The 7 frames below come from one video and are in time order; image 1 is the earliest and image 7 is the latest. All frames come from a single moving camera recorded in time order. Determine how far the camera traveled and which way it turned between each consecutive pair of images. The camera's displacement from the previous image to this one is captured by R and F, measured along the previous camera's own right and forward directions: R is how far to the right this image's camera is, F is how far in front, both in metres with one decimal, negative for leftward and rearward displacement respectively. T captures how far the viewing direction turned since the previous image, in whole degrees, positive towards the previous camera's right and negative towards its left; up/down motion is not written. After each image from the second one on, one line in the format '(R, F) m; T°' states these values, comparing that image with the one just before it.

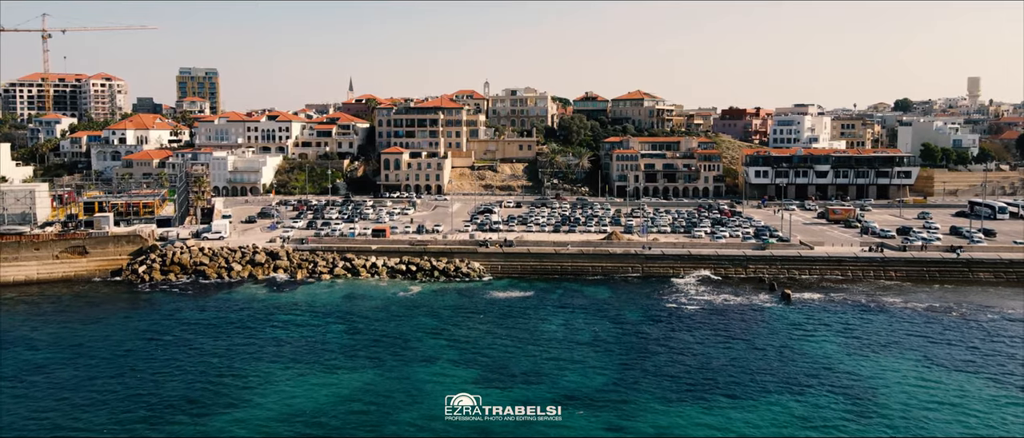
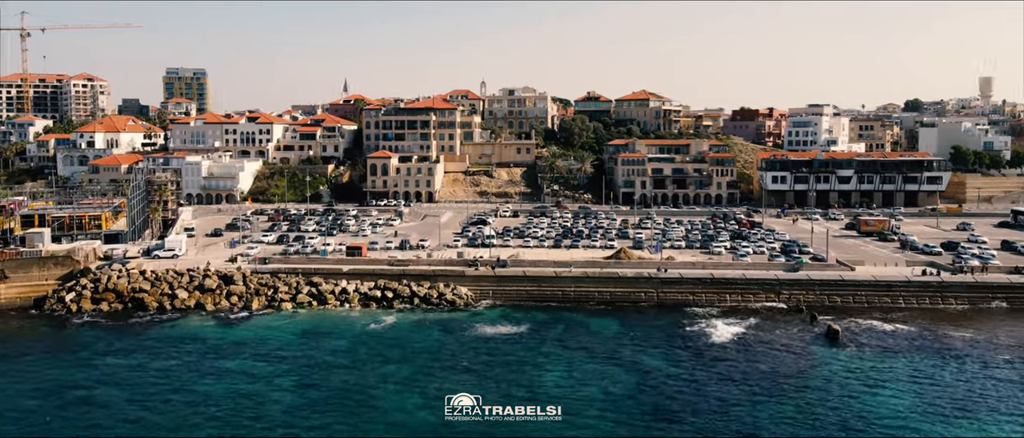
(+0.6, +10.3) m; 0°
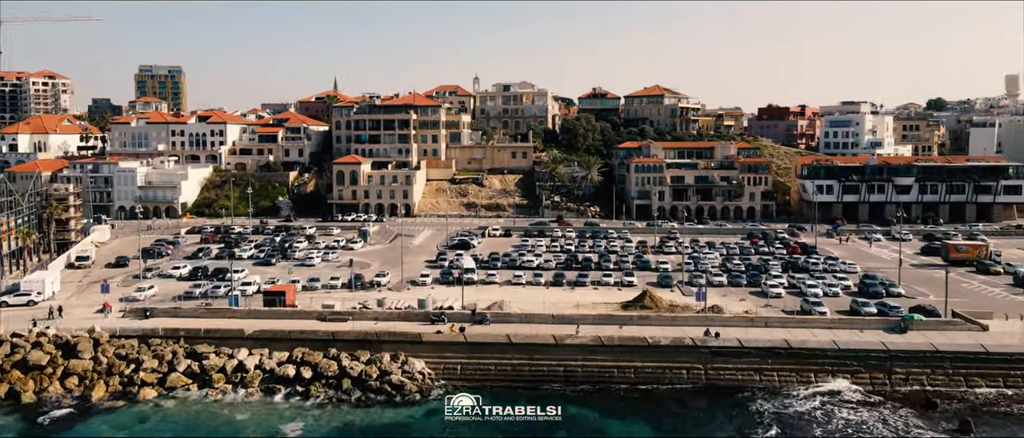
(+1.4, +20.2) m; 0°
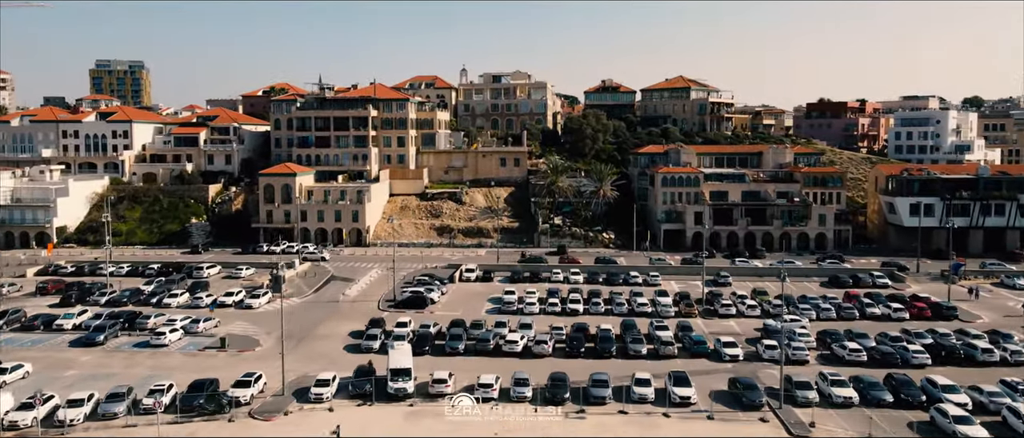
(+2.1, +27.2) m; 0°
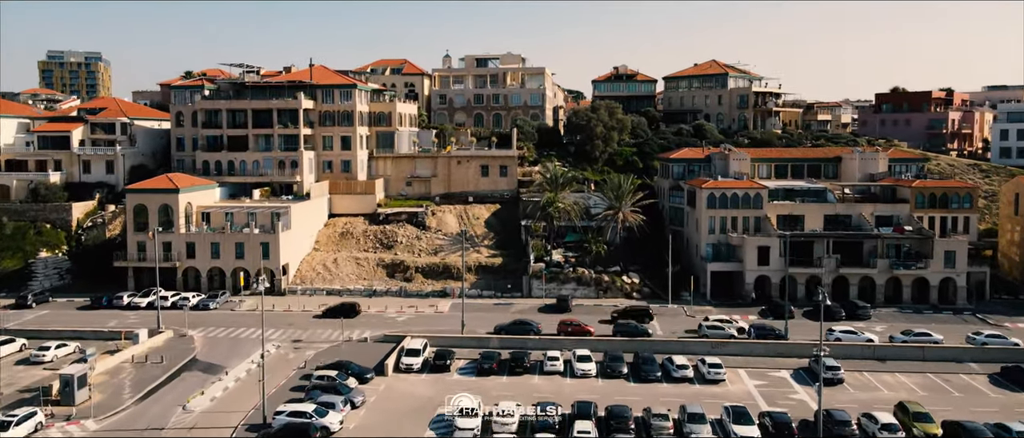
(+2.0, +25.1) m; 0°
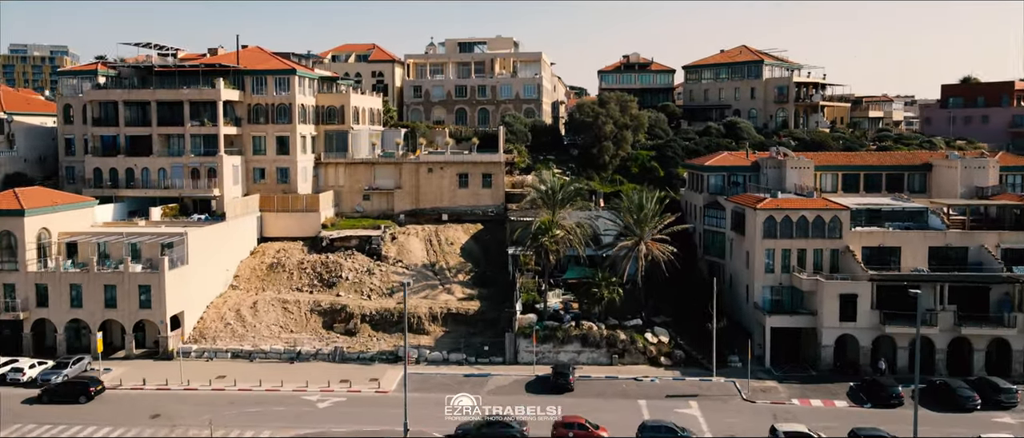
(+1.3, +16.1) m; 0°
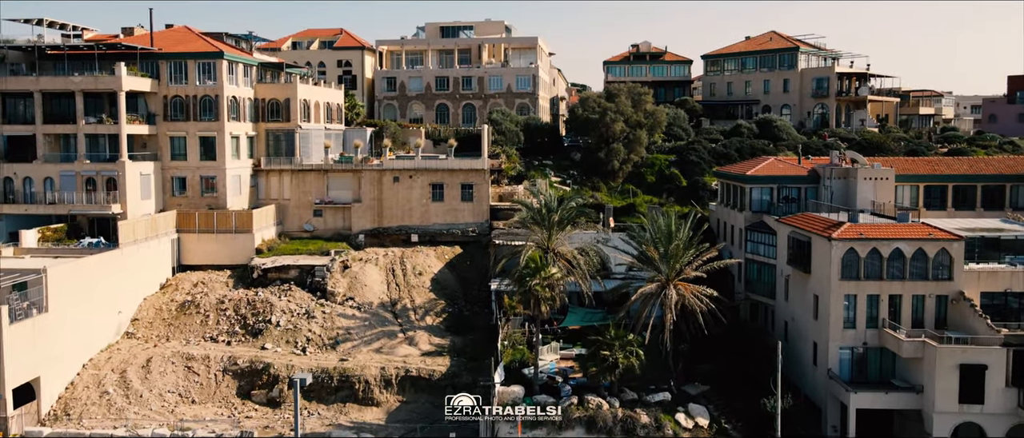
(+1.0, +11.5) m; 0°
